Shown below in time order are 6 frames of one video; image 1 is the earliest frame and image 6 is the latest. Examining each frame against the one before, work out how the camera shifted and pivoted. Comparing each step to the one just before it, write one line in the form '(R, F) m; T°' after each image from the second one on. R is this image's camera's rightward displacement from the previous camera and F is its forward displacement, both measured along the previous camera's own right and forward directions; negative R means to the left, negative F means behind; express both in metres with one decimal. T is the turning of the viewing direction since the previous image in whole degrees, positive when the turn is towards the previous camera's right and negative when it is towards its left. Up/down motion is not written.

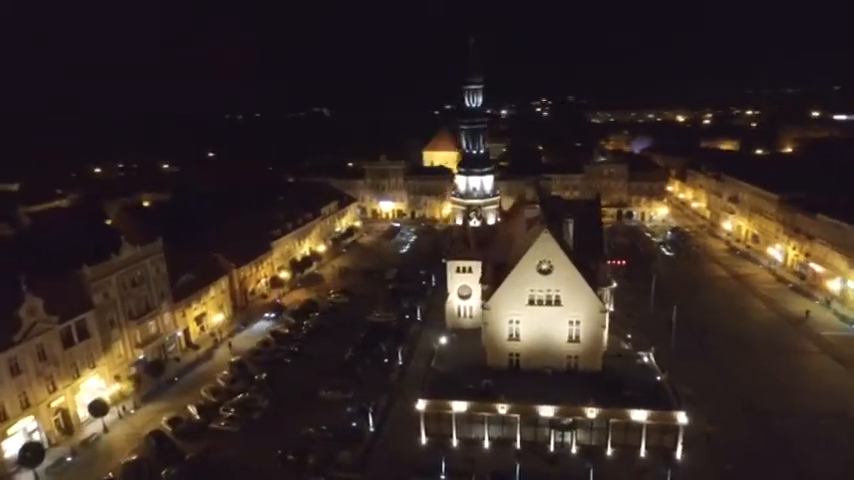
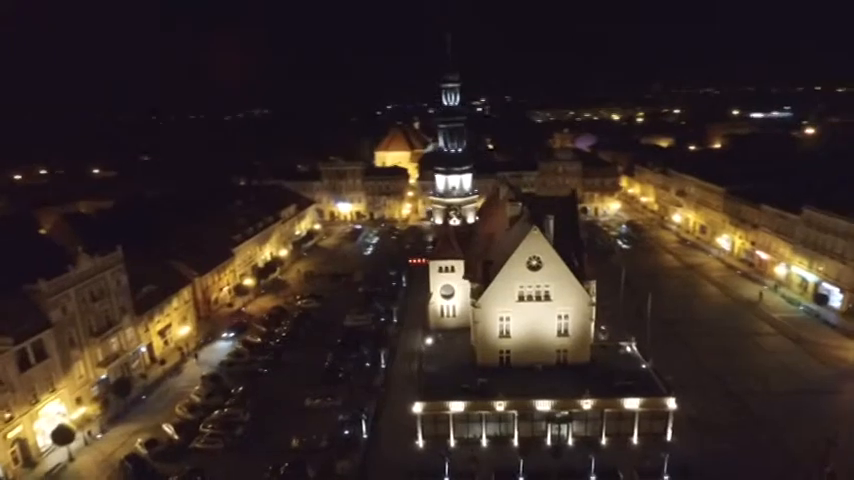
(-3.5, +0.7) m; +6°
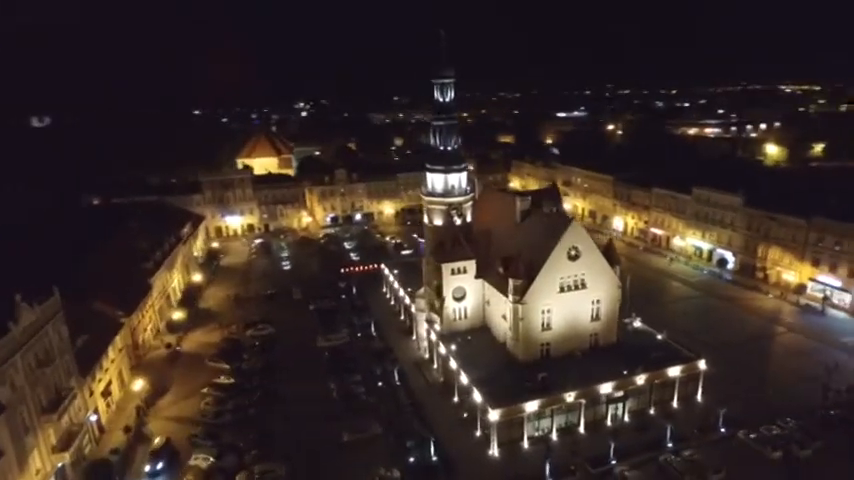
(-16.0, +5.1) m; +19°
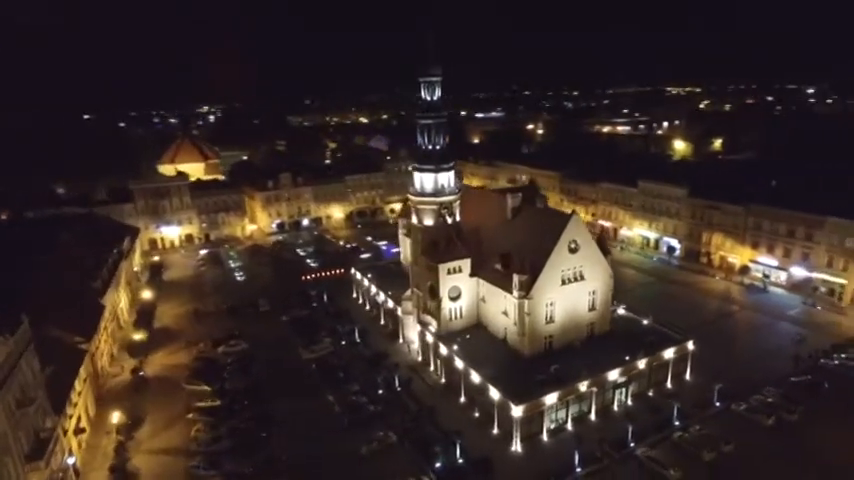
(-6.8, +1.3) m; +9°
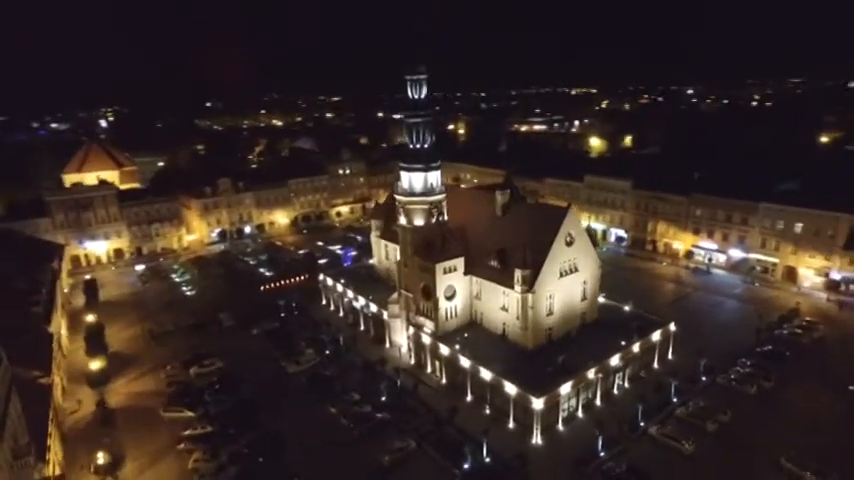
(-7.0, +1.2) m; +10°
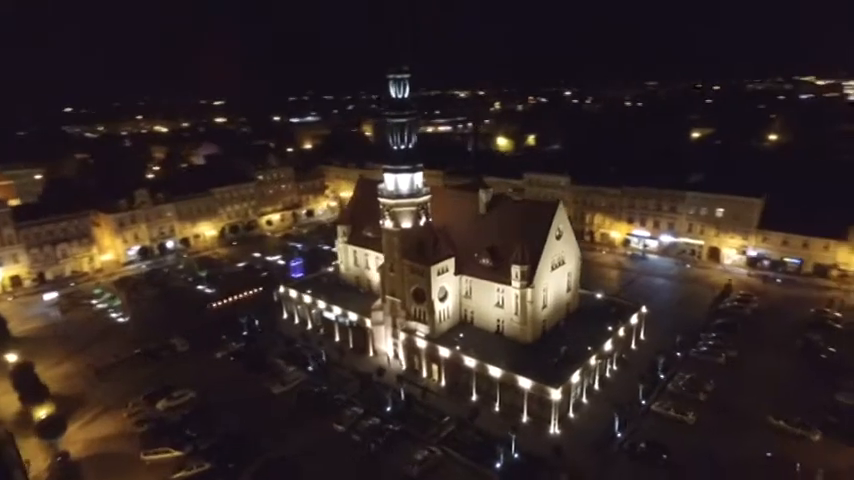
(-8.2, +1.6) m; +11°
